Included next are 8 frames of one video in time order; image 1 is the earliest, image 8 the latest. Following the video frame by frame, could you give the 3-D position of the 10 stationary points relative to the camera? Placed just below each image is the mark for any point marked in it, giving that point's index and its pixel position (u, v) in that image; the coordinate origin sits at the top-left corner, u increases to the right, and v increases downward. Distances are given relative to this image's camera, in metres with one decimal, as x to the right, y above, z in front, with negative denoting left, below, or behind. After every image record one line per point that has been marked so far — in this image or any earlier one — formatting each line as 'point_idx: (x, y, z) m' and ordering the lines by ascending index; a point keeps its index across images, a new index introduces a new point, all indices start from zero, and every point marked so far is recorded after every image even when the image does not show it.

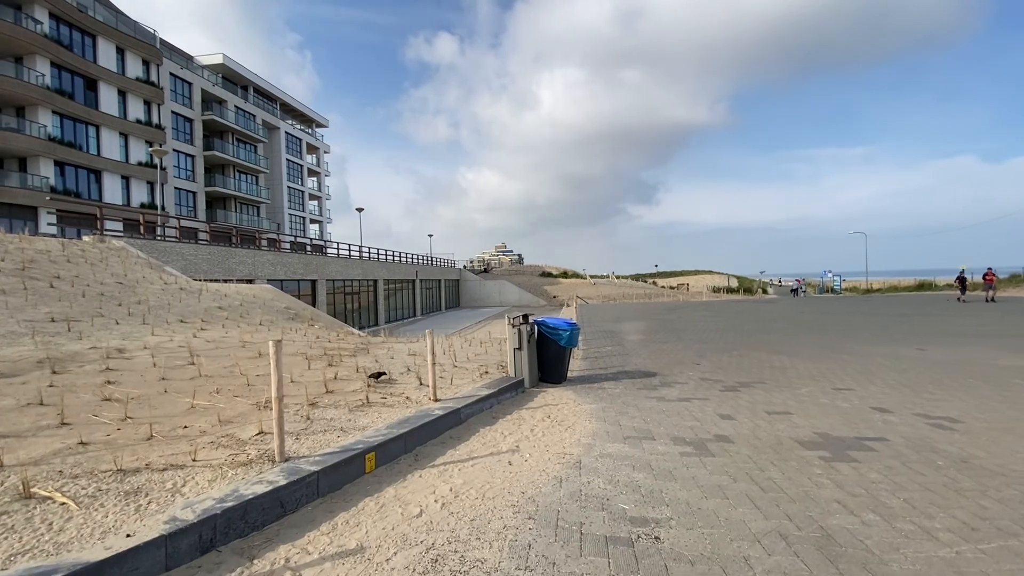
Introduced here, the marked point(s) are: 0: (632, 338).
0: (+4.6, -1.9, +18.2) m
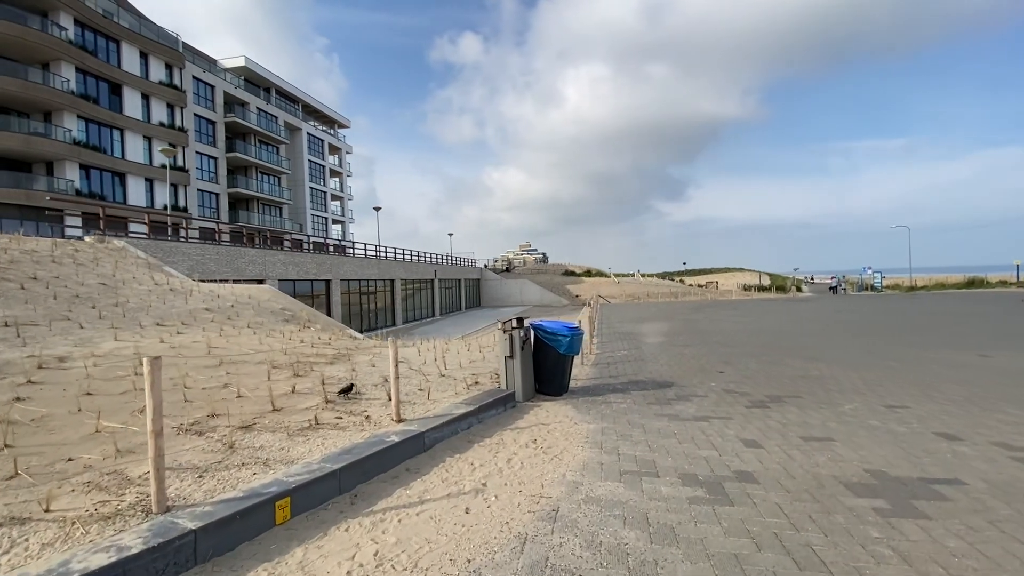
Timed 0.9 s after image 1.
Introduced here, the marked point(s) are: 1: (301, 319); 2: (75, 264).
0: (+4.9, -1.9, +16.9) m
1: (-6.3, -1.0, +14.2) m
2: (-11.4, +0.6, +12.4) m
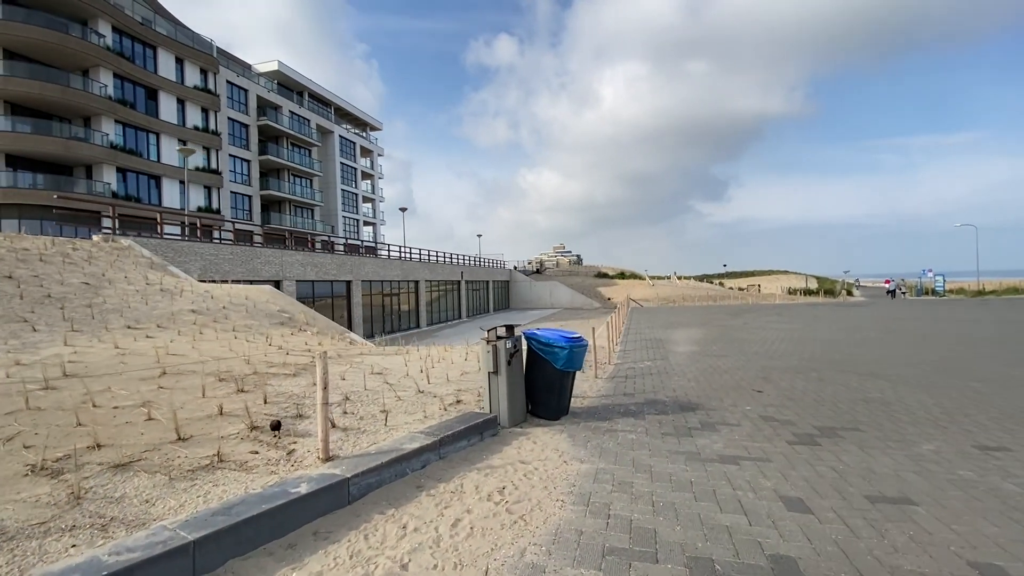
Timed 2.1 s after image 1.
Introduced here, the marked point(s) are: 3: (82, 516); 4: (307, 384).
0: (+5.4, -2.0, +15.2) m
1: (-6.0, -1.0, +13.3) m
2: (-11.2, +0.6, +11.9) m
3: (-2.9, -1.6, +3.3) m
4: (-2.9, -1.4, +6.9) m
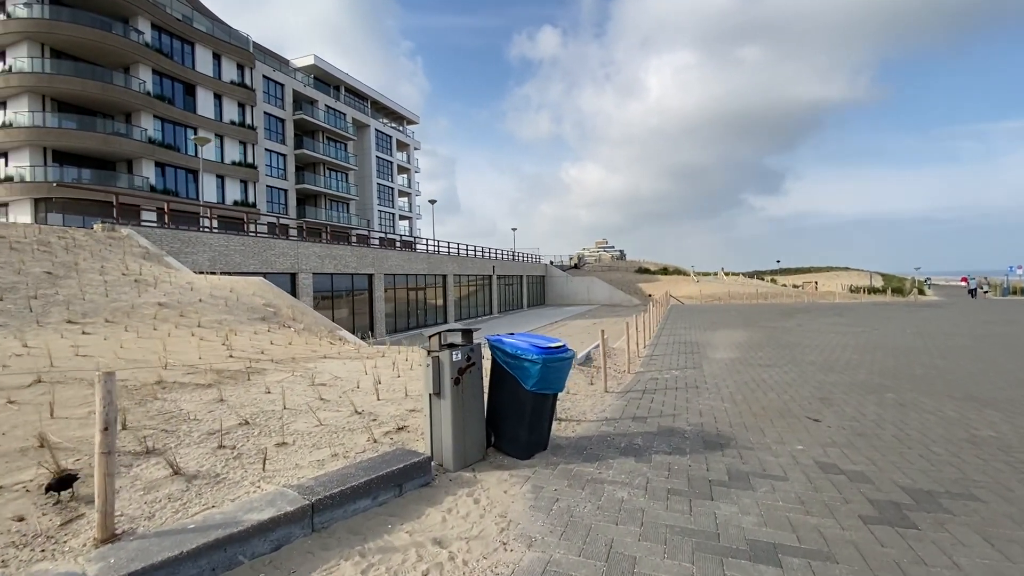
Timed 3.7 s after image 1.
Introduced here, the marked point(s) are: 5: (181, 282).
0: (+5.6, -1.8, +12.9) m
1: (-5.9, -0.8, +12.1) m
2: (-11.1, +0.8, +11.1) m
3: (-3.7, -1.5, +1.8) m
4: (-3.4, -1.3, +5.4) m
5: (-8.5, +0.2, +12.4) m
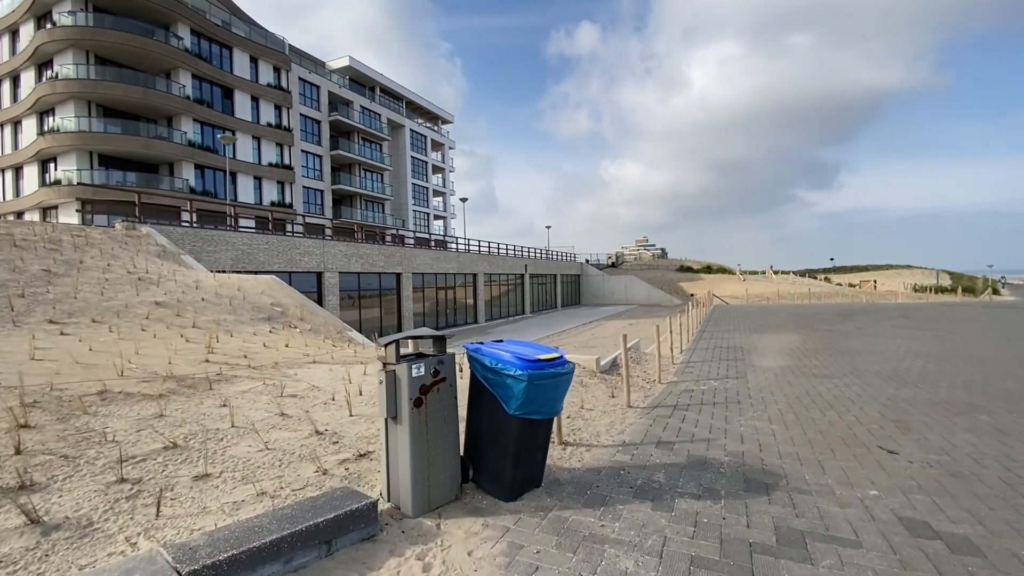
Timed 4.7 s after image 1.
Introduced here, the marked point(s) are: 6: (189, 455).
0: (+6.1, -1.8, +11.4) m
1: (-5.5, -0.7, +11.5) m
2: (-10.8, +0.9, +10.9) m
3: (-4.1, -1.4, +1.1) m
4: (-3.5, -1.2, +4.6) m
5: (-8.1, +0.2, +12.0) m
6: (-2.7, -1.4, +4.0) m
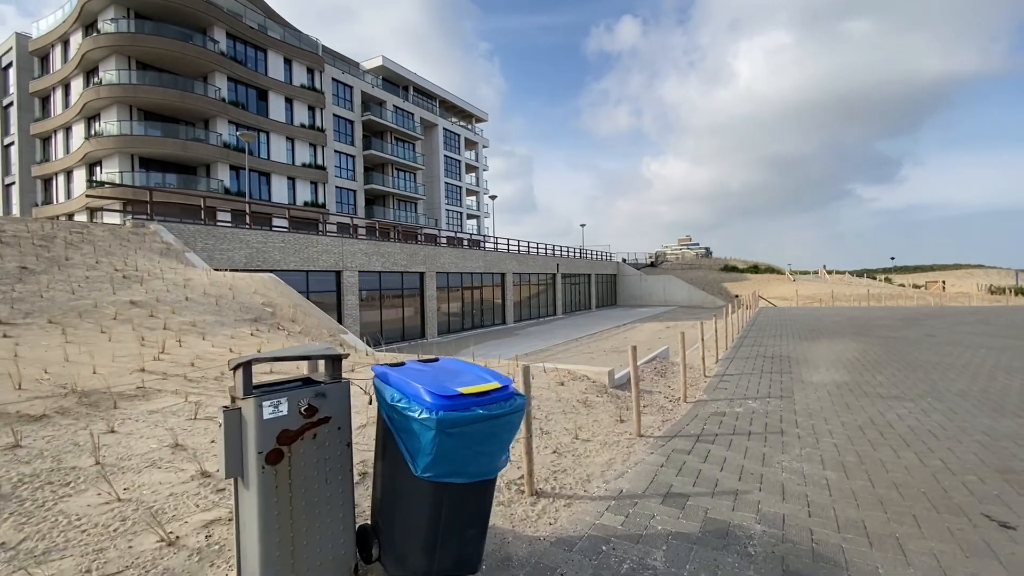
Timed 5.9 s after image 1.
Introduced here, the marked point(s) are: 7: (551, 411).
0: (+6.2, -1.8, +9.6) m
1: (-5.3, -0.7, +10.6) m
2: (-10.7, +0.9, +10.5) m
3: (-4.8, -1.4, +0.2) m
4: (-3.9, -1.2, +3.6) m
5: (-7.9, +0.2, +11.4) m
6: (-3.2, -1.4, +3.0) m
7: (+0.5, -1.6, +6.2) m
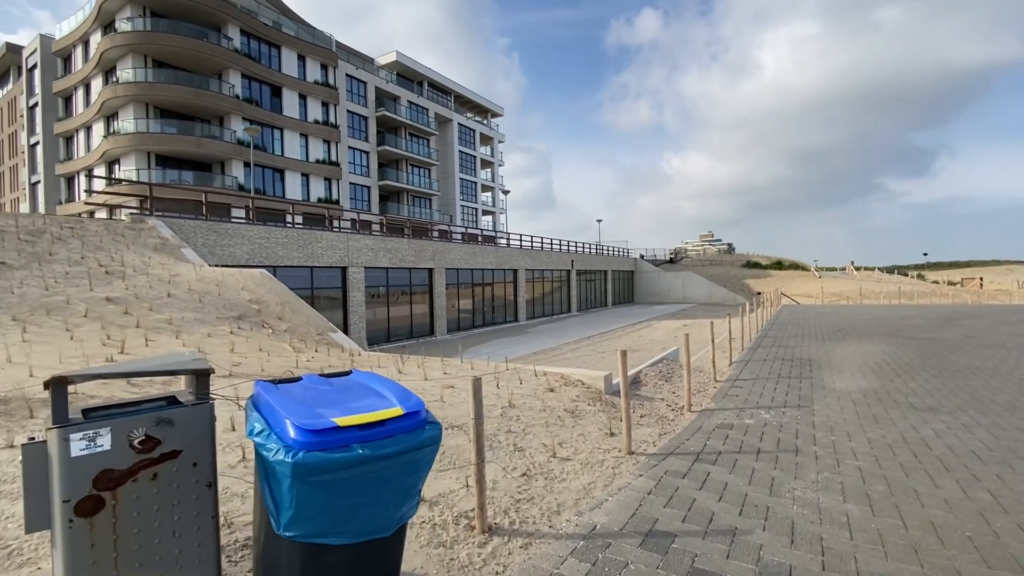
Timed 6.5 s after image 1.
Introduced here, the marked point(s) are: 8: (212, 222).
0: (+6.0, -1.8, +8.7) m
1: (-5.4, -0.6, +10.2) m
2: (-10.7, +1.0, +10.3) m
3: (-5.4, -1.4, -0.3) m
4: (-4.3, -1.2, +3.1) m
5: (-8.0, +0.3, +11.0) m
6: (-3.6, -1.4, +2.5) m
7: (+0.2, -1.5, +5.5) m
8: (-10.7, +2.4, +17.1) m
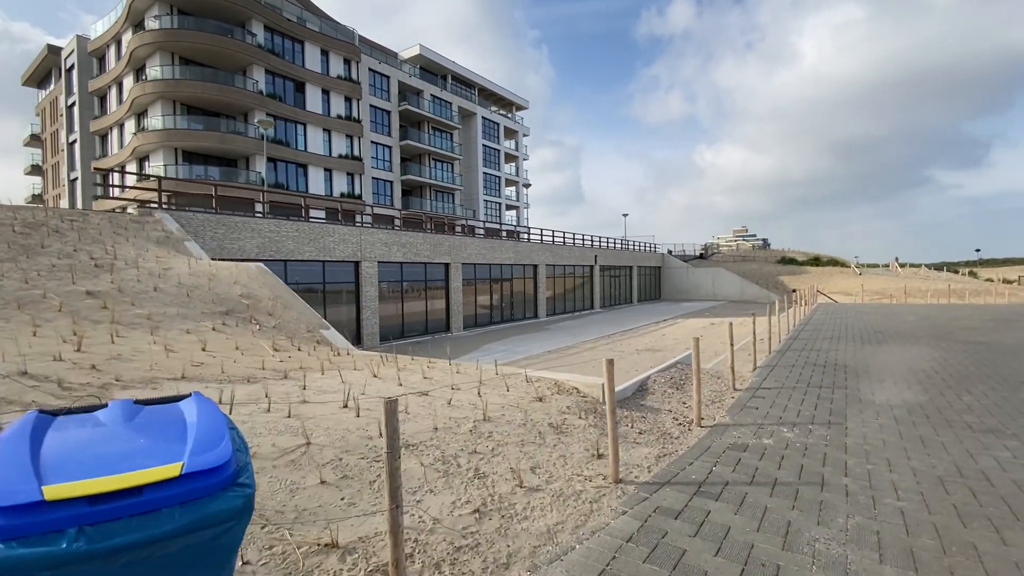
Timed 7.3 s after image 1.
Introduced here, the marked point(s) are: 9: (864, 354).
0: (+5.9, -1.7, +7.6) m
1: (-5.4, -0.5, +9.7) m
2: (-10.7, +1.2, +10.2) m
3: (-6.0, -1.4, -0.7) m
4: (-4.7, -1.1, +2.6) m
5: (-7.9, +0.5, +10.7) m
6: (-4.0, -1.3, +1.9) m
7: (-0.1, -1.5, +4.7) m
8: (-10.2, +2.6, +16.9) m
9: (+8.9, -1.6, +12.3) m
